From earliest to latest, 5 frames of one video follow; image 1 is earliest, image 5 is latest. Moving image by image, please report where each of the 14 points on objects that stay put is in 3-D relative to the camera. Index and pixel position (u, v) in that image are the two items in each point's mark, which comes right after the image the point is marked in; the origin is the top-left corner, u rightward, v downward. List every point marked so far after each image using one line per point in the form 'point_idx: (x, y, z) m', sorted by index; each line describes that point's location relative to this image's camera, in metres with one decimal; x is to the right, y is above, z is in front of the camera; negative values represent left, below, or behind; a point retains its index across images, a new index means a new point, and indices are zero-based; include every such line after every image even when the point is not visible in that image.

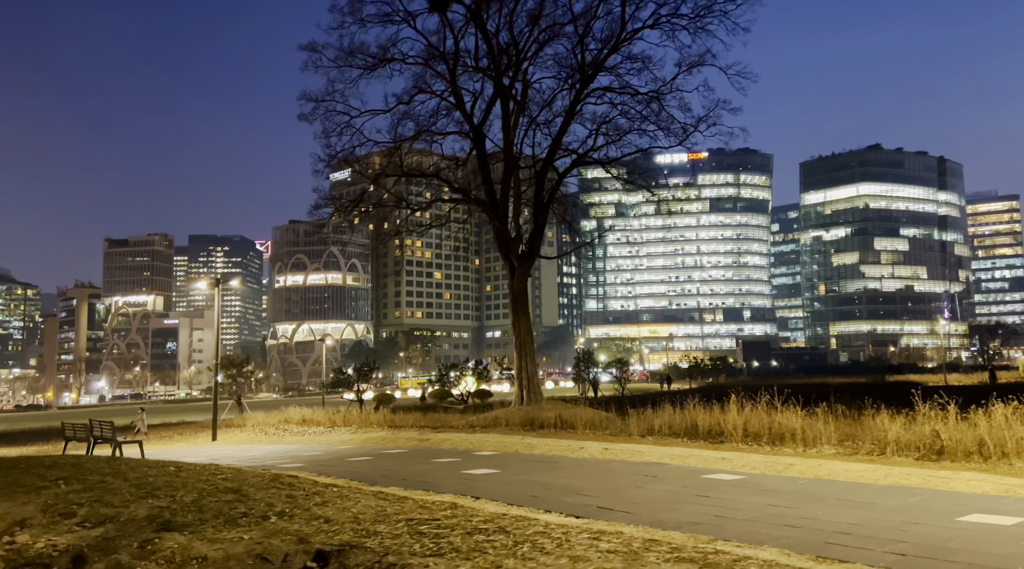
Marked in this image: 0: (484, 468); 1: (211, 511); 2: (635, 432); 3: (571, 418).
0: (-0.3, -2.8, +12.8) m
1: (-2.7, -2.1, +7.7) m
2: (+2.4, -2.8, +16.4) m
3: (+1.4, -3.0, +19.3) m
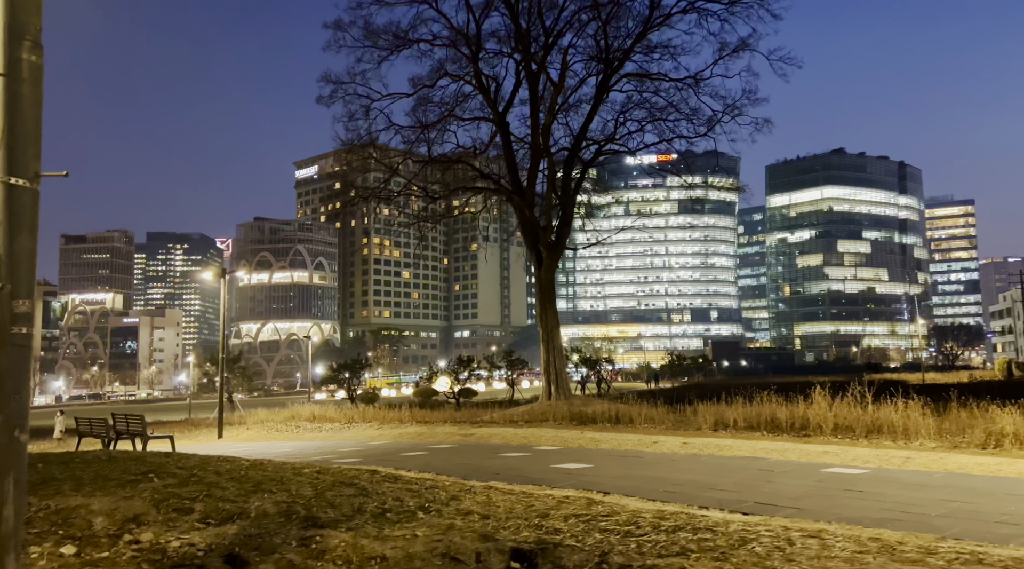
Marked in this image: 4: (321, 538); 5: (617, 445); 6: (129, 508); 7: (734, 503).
0: (+0.9, -2.5, +12.1) m
1: (-1.3, -1.8, +6.9) m
2: (+3.6, -2.6, +15.7) m
3: (+2.5, -2.8, +18.6) m
4: (-1.3, -1.7, +5.8) m
5: (+1.8, -2.8, +14.8) m
6: (-3.2, -1.8, +7.0) m
7: (+2.0, -2.0, +7.7) m
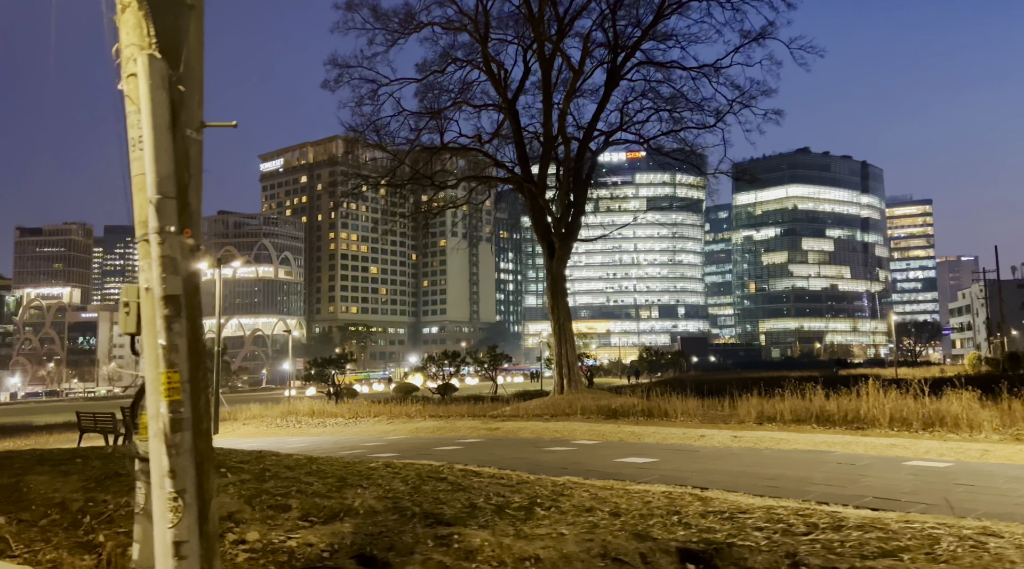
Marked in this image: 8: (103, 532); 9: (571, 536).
0: (+1.7, -2.4, +11.7) m
1: (-0.4, -1.7, +6.4) m
2: (+4.3, -2.4, +15.3) m
3: (+3.2, -2.6, +18.2) m
4: (-0.3, -1.6, +5.3) m
5: (+2.6, -2.6, +14.4) m
6: (-2.2, -1.7, +6.5) m
7: (+2.9, -1.8, +7.3) m
8: (-2.9, -1.8, +6.0) m
9: (+0.4, -1.6, +5.3) m
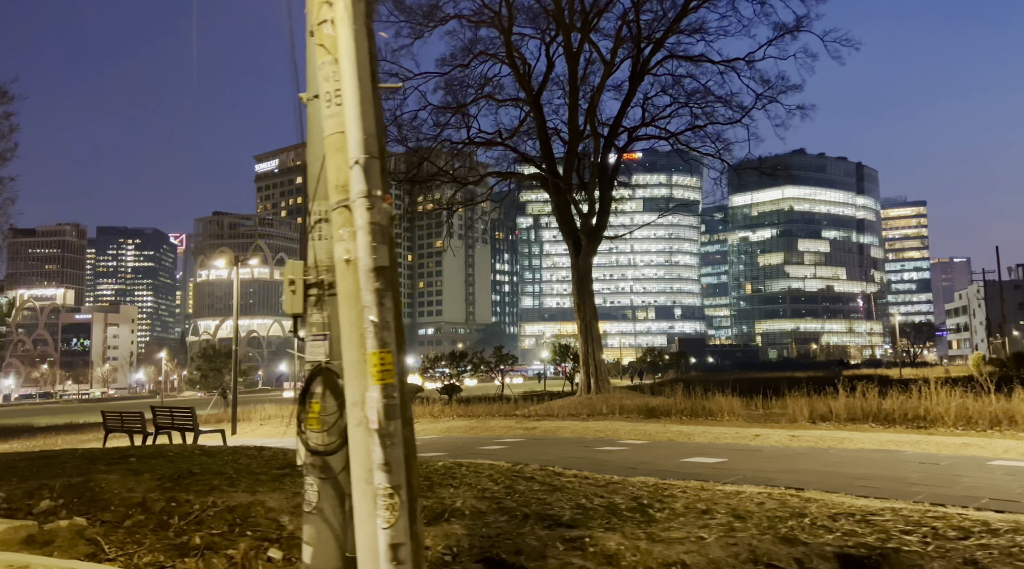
0: (+2.5, -2.3, +11.3) m
1: (+0.4, -1.6, +6.0) m
2: (+5.1, -2.3, +15.0) m
3: (+4.0, -2.5, +17.8) m
4: (+0.5, -1.5, +5.0) m
5: (+3.4, -2.6, +14.0) m
6: (-1.4, -1.6, +6.1) m
7: (+3.7, -1.8, +6.9) m
8: (-2.1, -1.7, +5.6) m
9: (+1.2, -1.5, +4.9) m
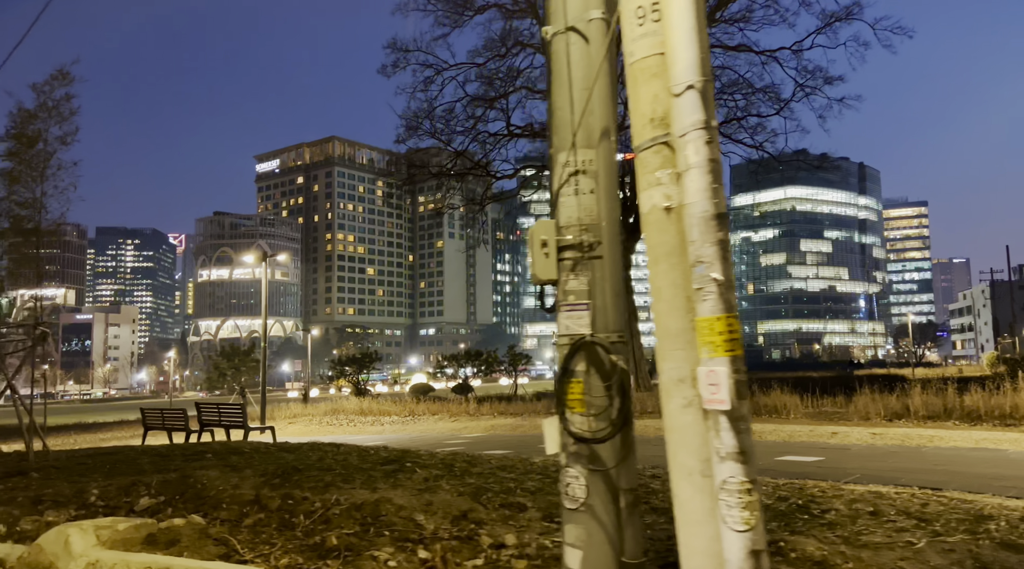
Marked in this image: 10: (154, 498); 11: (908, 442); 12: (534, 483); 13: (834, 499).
0: (+3.6, -2.2, +10.8) m
1: (+1.4, -1.4, +5.6) m
2: (+6.2, -2.2, +14.4) m
3: (+5.1, -2.4, +17.3) m
4: (+1.4, -1.4, +4.5) m
5: (+4.4, -2.4, +13.5) m
6: (-0.5, -1.5, +5.7) m
7: (+4.7, -1.6, +6.4) m
8: (-1.1, -1.5, +5.2) m
9: (+2.1, -1.4, +4.5) m
10: (-2.7, -1.6, +6.4) m
11: (+5.6, -2.2, +12.0) m
12: (+0.2, -1.5, +6.6) m
13: (+2.3, -1.6, +6.4) m
